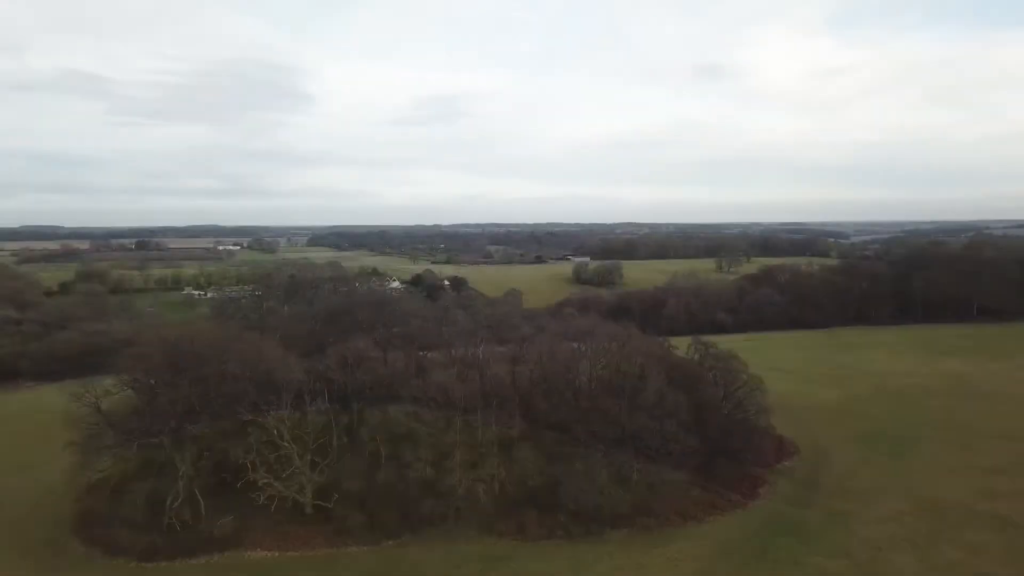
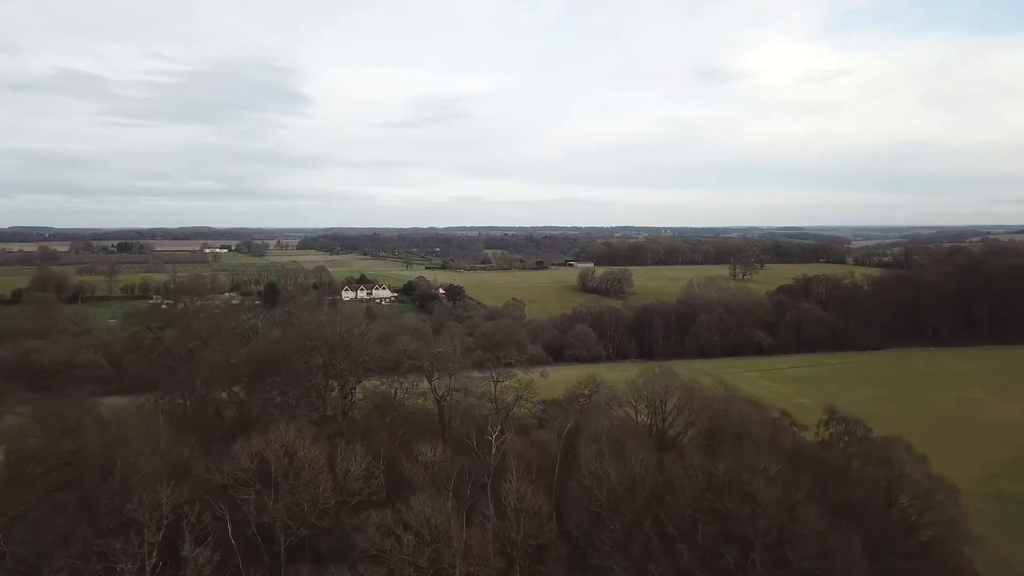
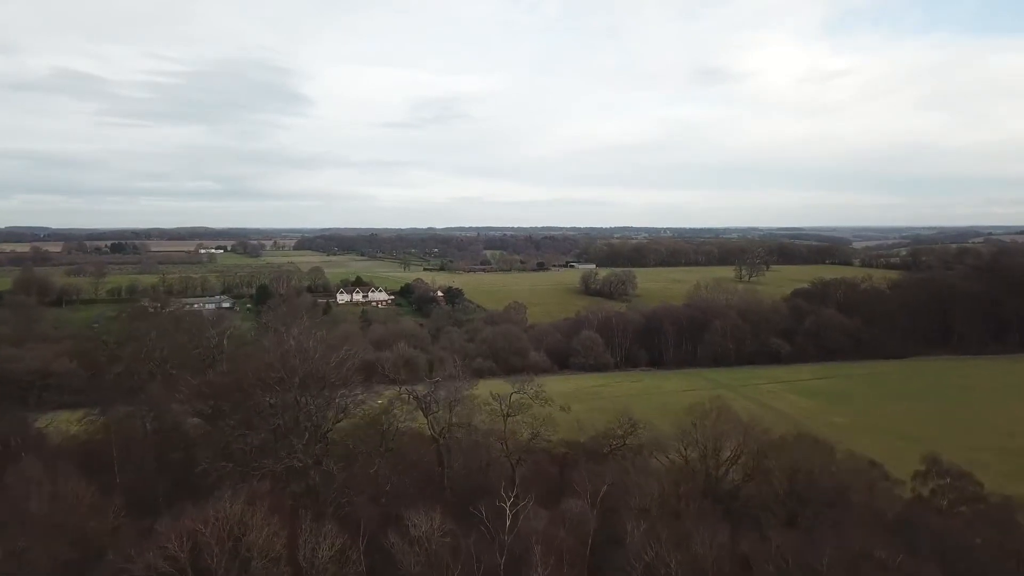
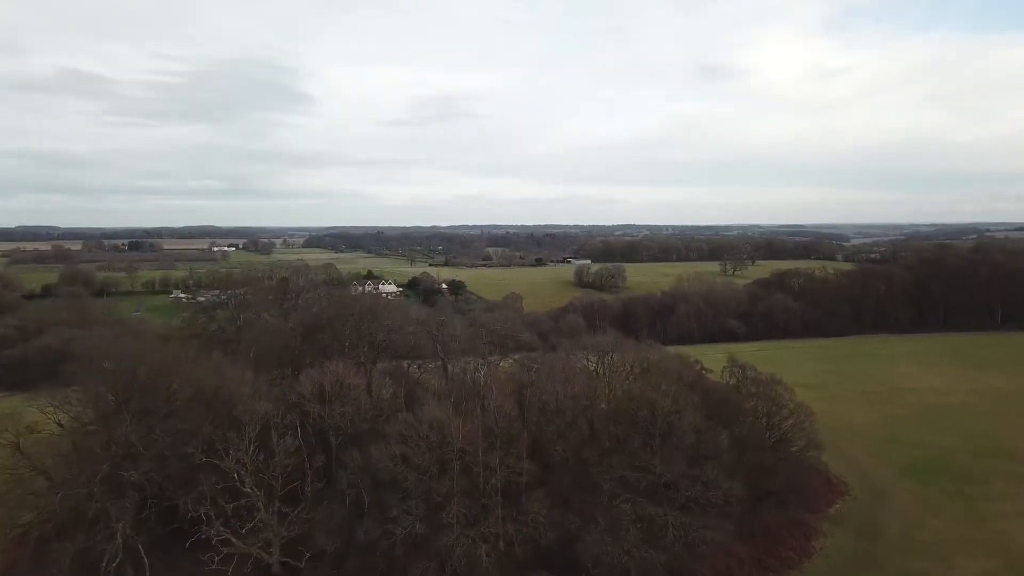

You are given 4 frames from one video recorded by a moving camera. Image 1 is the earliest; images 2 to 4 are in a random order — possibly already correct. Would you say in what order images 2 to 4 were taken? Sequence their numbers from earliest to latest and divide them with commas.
4, 2, 3
